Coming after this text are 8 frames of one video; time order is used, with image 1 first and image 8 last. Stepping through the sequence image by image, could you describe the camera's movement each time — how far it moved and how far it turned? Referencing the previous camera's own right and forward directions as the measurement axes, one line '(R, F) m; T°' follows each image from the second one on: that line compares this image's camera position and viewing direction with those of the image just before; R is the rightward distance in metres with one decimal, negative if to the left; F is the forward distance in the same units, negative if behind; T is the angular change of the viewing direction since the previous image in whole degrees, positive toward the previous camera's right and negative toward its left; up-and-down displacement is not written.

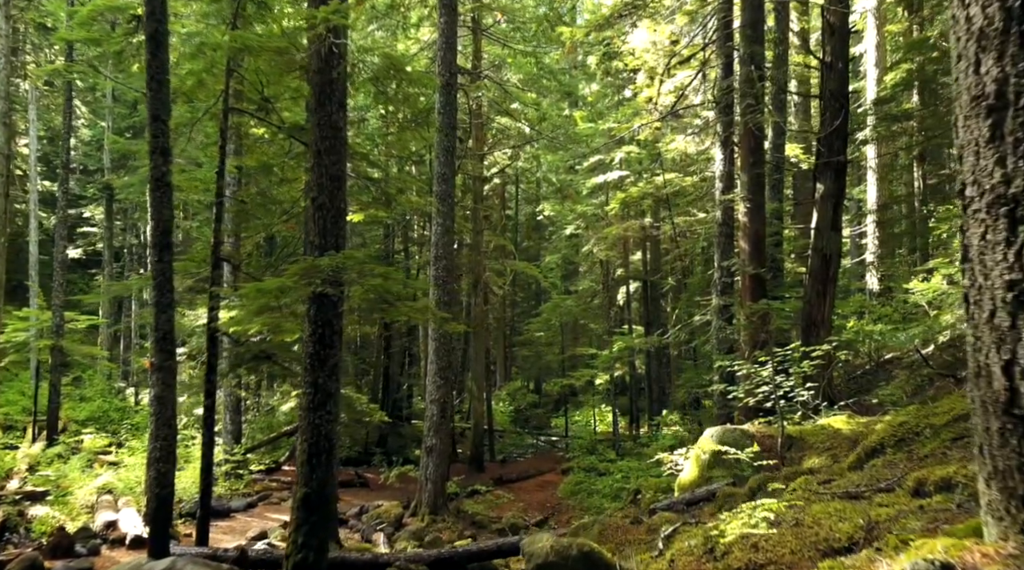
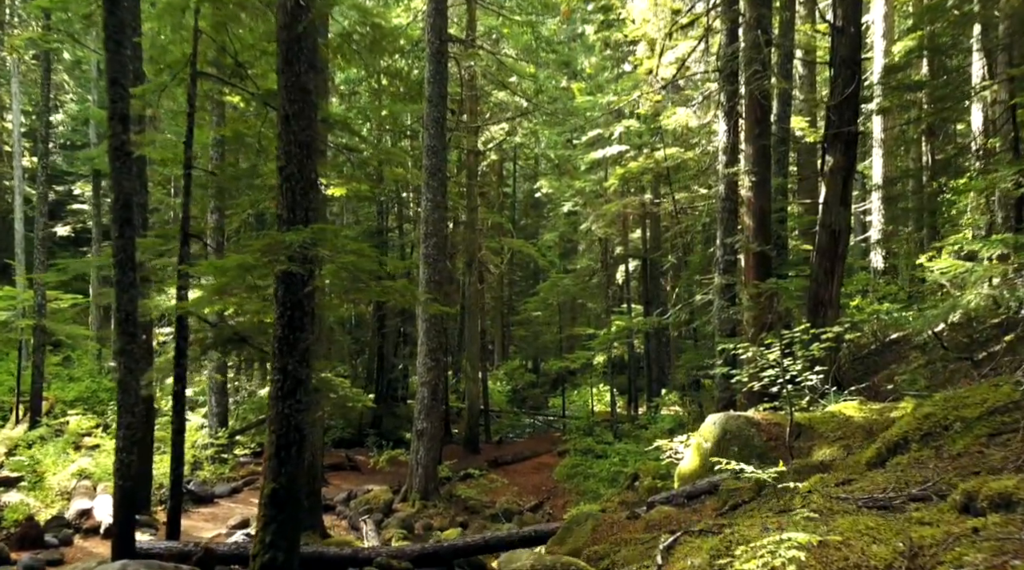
(+0.1, +0.7) m; 0°
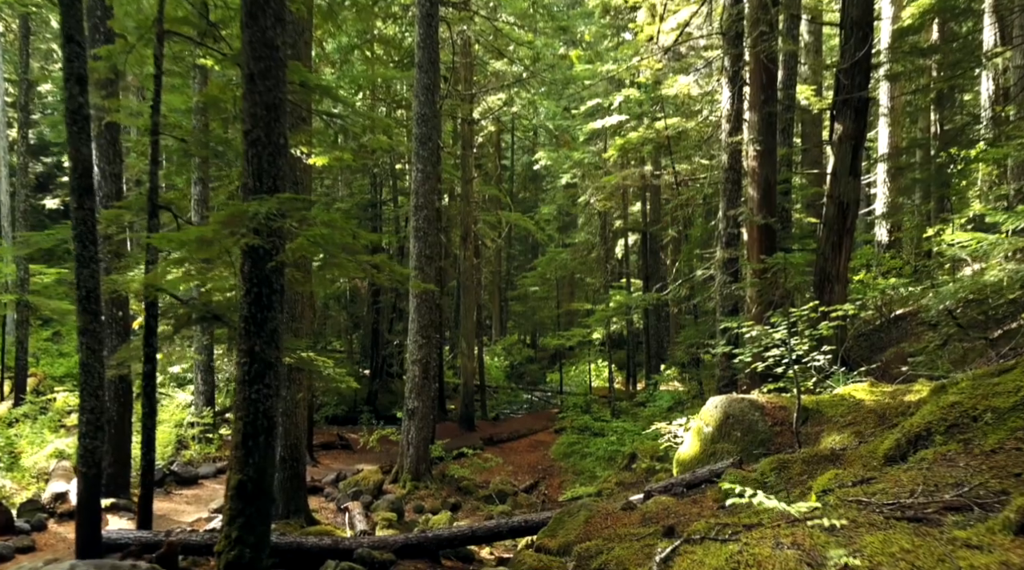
(+0.1, +0.6) m; 0°
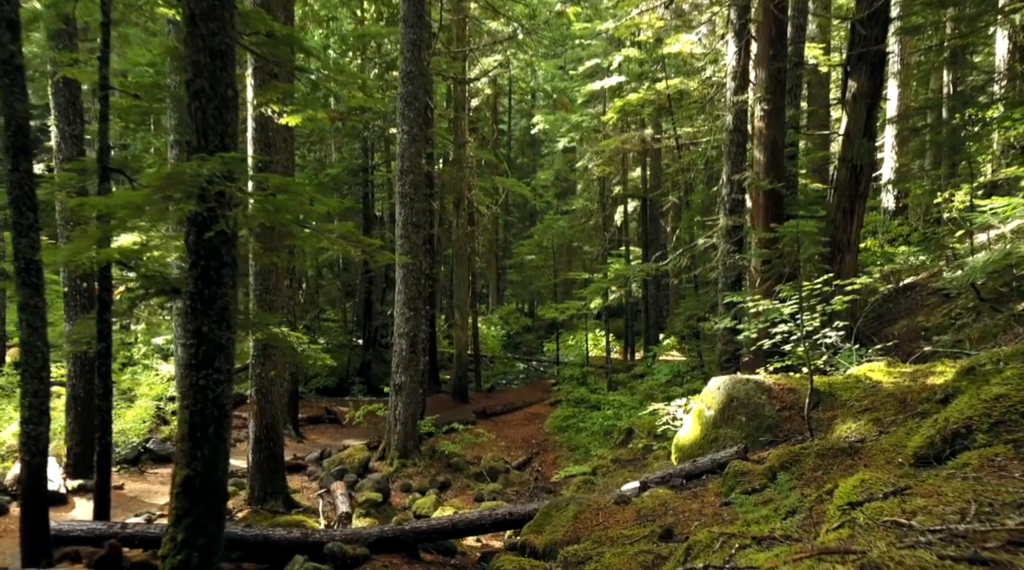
(+0.1, +0.8) m; 0°
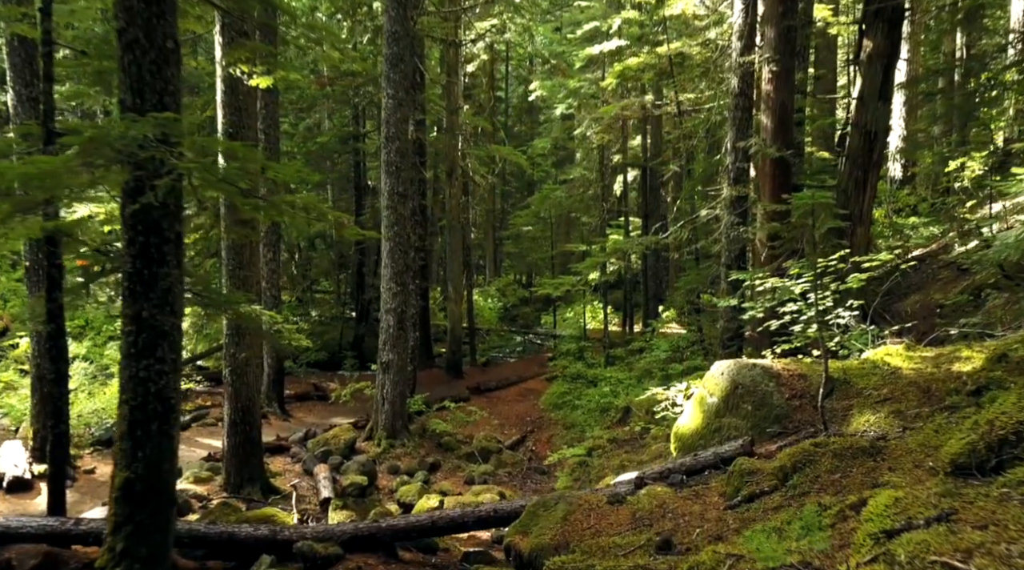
(+0.1, +0.8) m; 0°
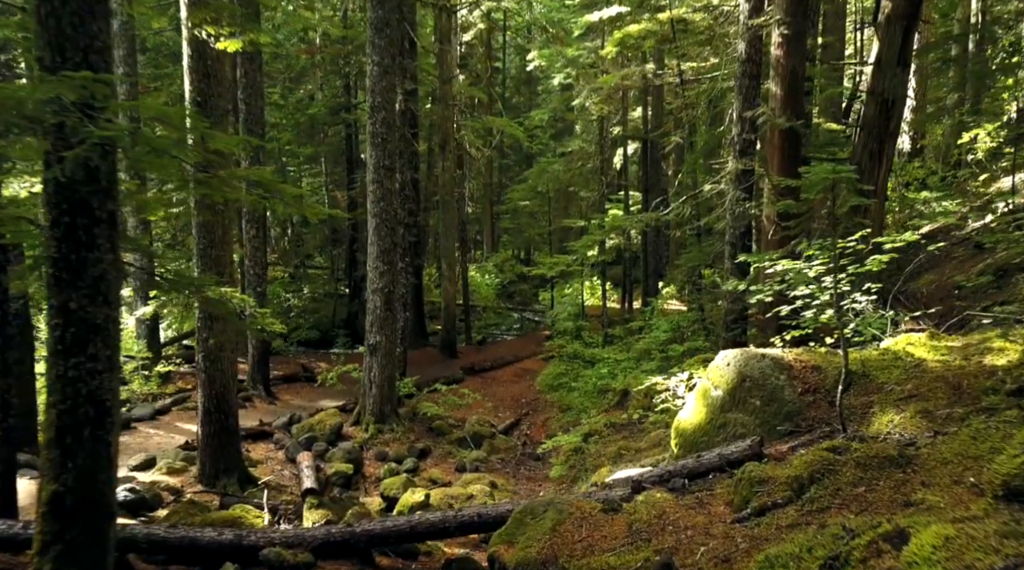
(+0.1, +0.7) m; 0°
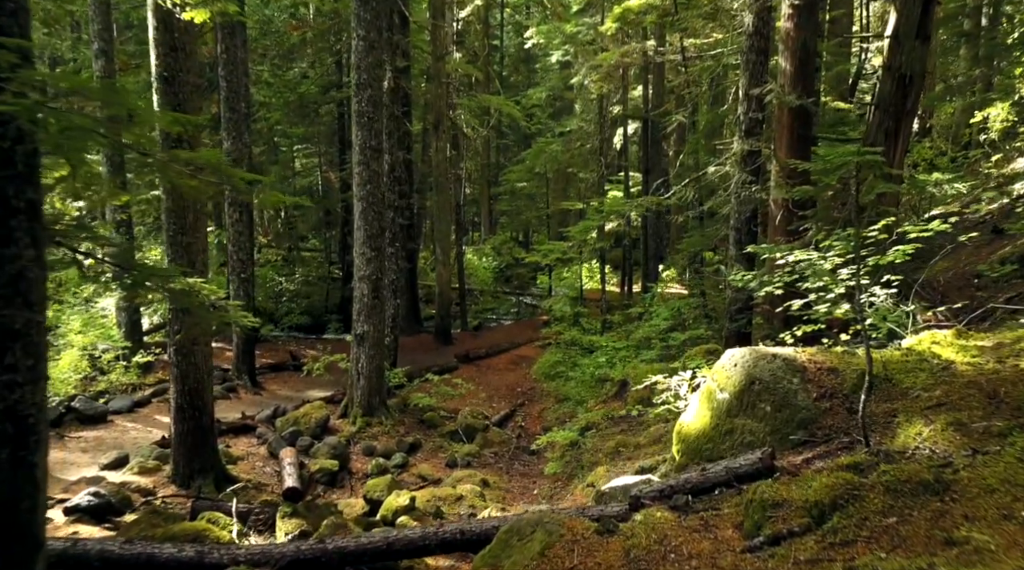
(+0.1, +0.7) m; 0°
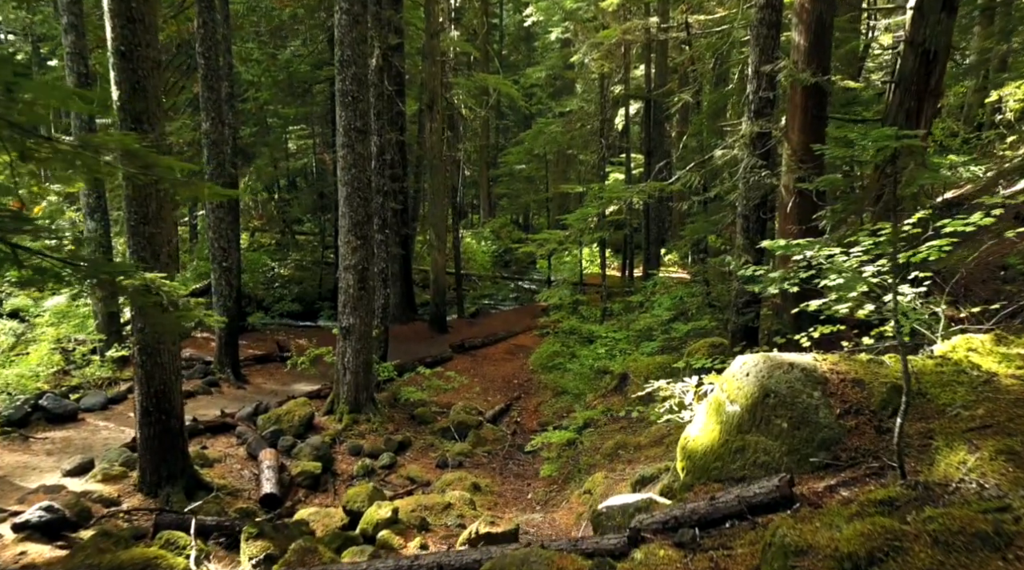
(+0.1, +0.8) m; 0°
